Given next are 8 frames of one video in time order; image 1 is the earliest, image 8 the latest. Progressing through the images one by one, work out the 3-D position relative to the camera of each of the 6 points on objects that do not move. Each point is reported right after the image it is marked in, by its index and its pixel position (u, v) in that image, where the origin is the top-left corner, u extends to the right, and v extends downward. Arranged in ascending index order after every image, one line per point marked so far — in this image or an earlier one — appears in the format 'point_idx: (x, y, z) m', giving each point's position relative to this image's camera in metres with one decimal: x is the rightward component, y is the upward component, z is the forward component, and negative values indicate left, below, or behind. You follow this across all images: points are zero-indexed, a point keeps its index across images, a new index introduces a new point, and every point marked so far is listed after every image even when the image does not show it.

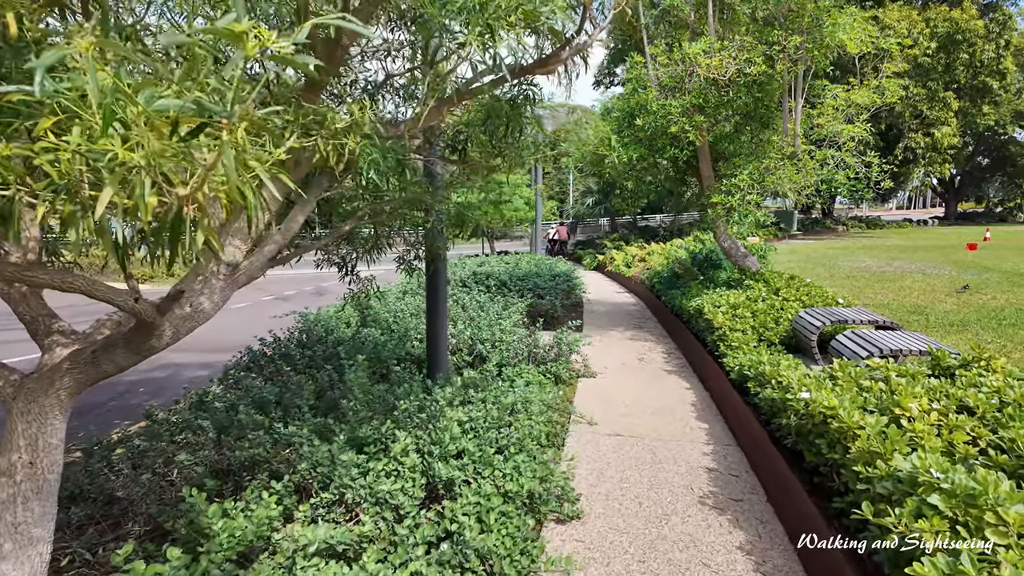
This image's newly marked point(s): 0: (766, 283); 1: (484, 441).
0: (+2.5, +0.1, +5.7) m
1: (-0.1, -0.7, +2.6) m
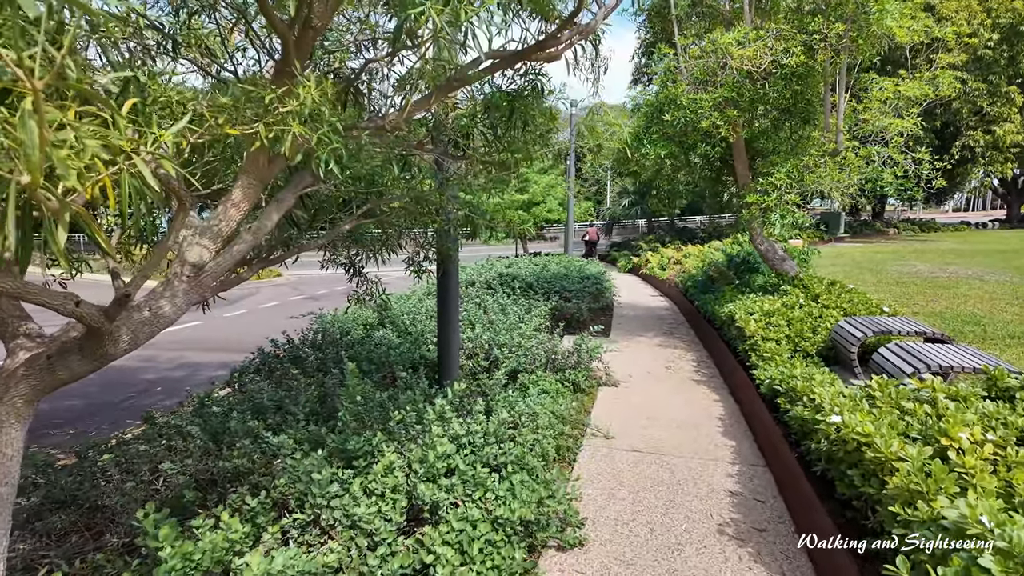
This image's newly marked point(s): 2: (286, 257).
0: (+2.7, 0.0, +5.4) m
1: (-0.1, -0.7, +2.4) m
2: (-1.1, +0.1, +2.7) m
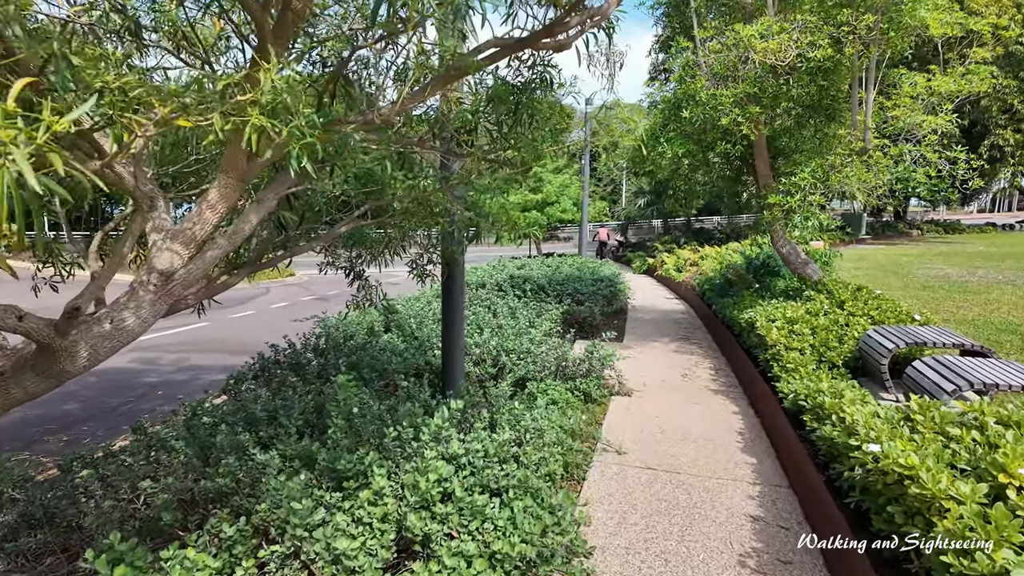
0: (+2.8, -0.1, +5.1) m
1: (-0.1, -0.7, +2.2) m
2: (-1.0, +0.1, +2.6) m
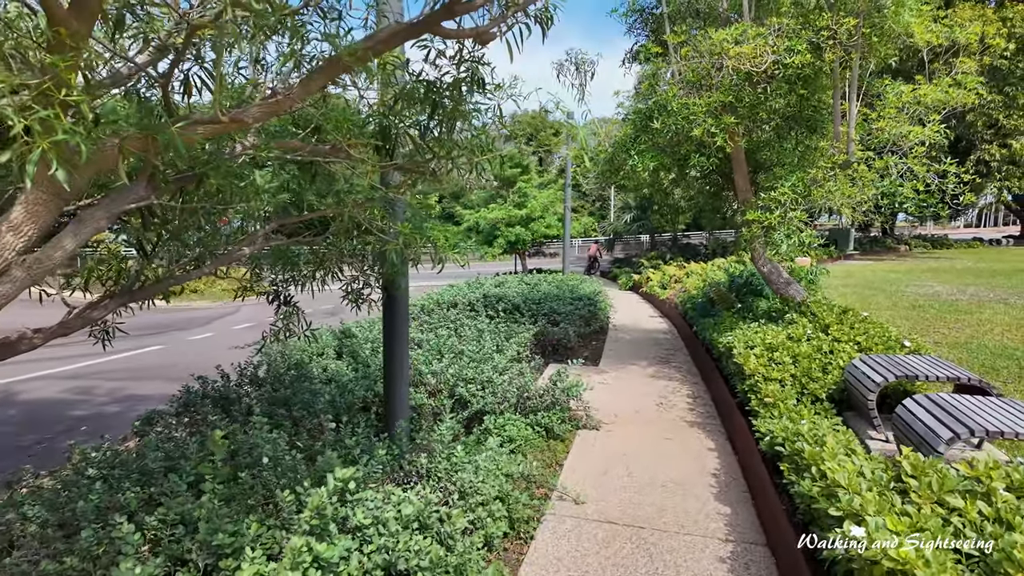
0: (+2.4, -0.2, +4.8) m
1: (-0.4, -0.9, +1.8) m
2: (-1.3, 0.0, +2.2) m
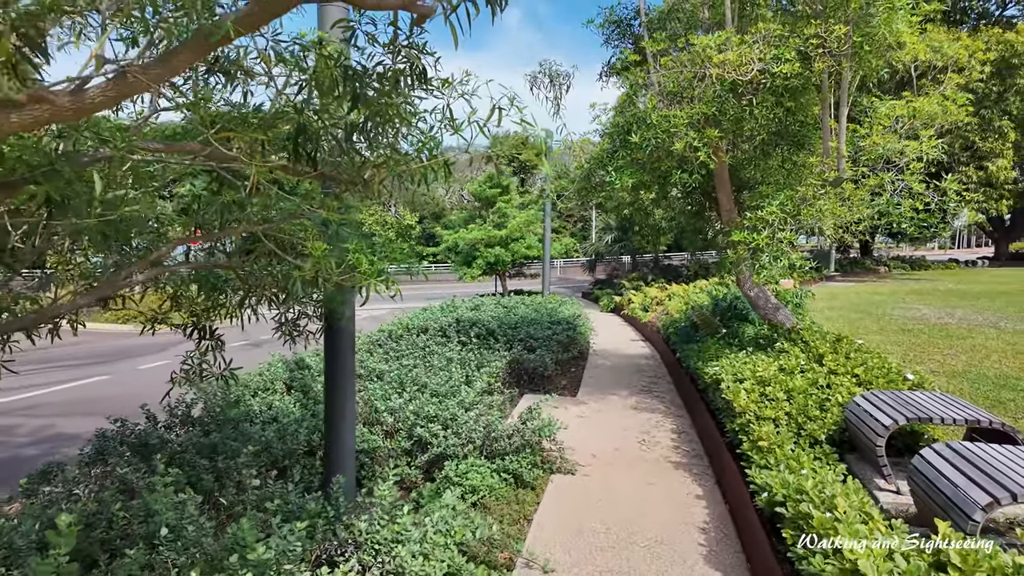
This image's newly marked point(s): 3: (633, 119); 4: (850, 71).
0: (+2.2, -0.4, +4.4) m
1: (-0.6, -1.0, +1.4) m
2: (-1.5, -0.1, +1.7) m
3: (+0.9, +1.3, +4.4) m
4: (+2.5, +1.6, +4.4) m
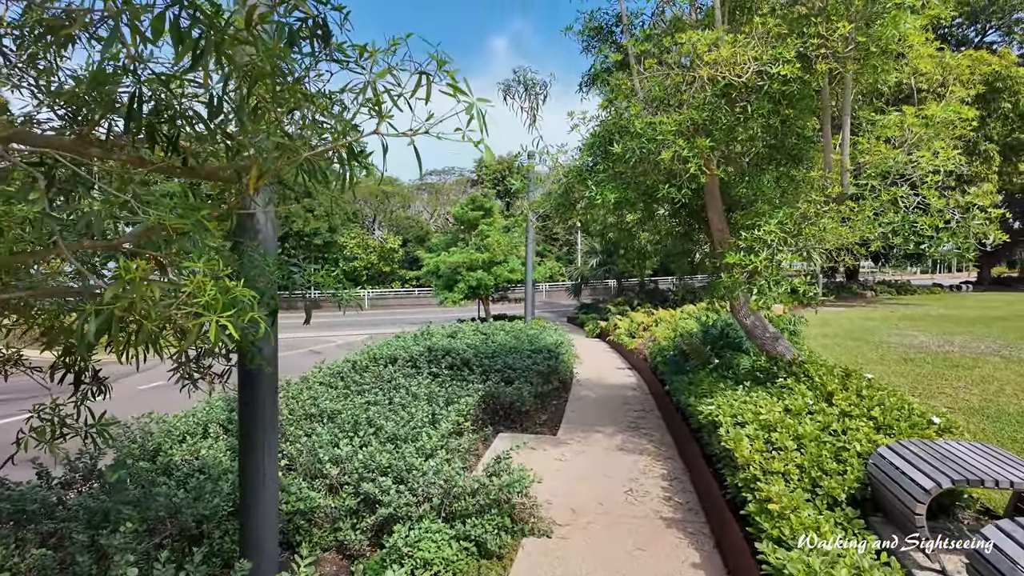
0: (+2.0, -0.6, +3.9) m
1: (-0.7, -1.0, +0.8) m
2: (-1.6, -0.2, +1.2) m
3: (+0.7, +1.1, +4.0) m
4: (+2.3, +1.4, +4.0) m
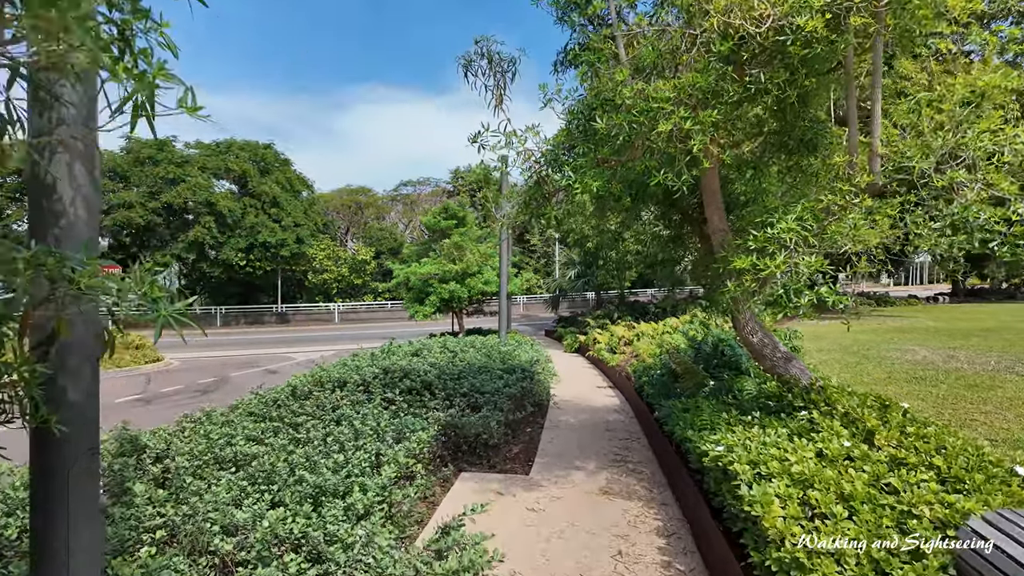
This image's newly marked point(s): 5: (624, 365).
0: (+1.8, -0.7, +3.2) m
1: (-0.8, -1.0, 0.0) m
2: (-1.7, -0.2, +0.3) m
3: (+0.5, +1.0, +3.2) m
4: (+2.1, +1.4, +3.3) m
5: (+1.6, -1.2, +8.6) m
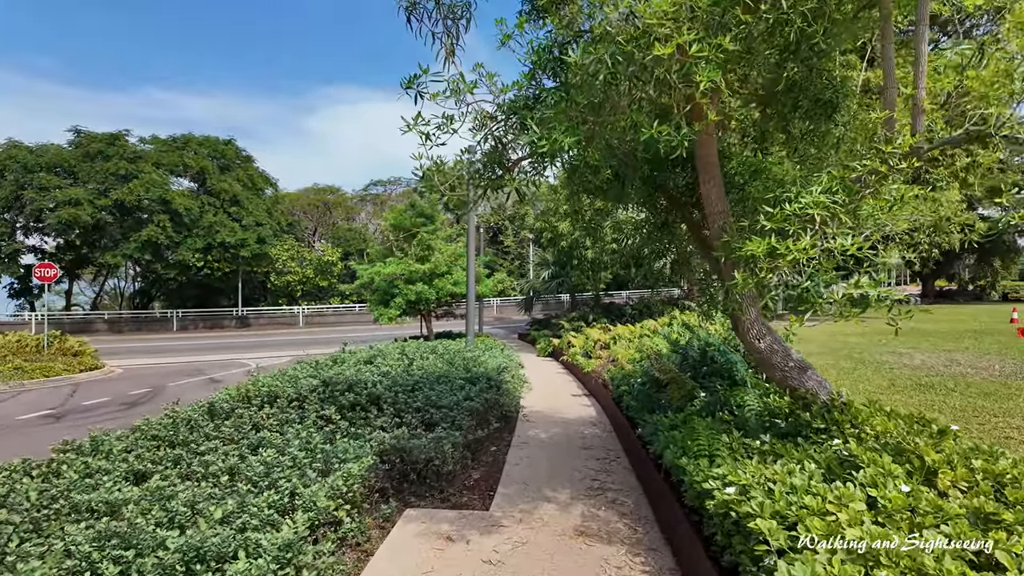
0: (+1.5, -0.6, +2.5) m
1: (-0.9, -1.0, -0.8) m
2: (-1.8, -0.2, -0.5) m
3: (+0.2, +1.1, +2.5) m
4: (+1.8, +1.4, +2.6) m
5: (+1.2, -1.1, +7.9) m
